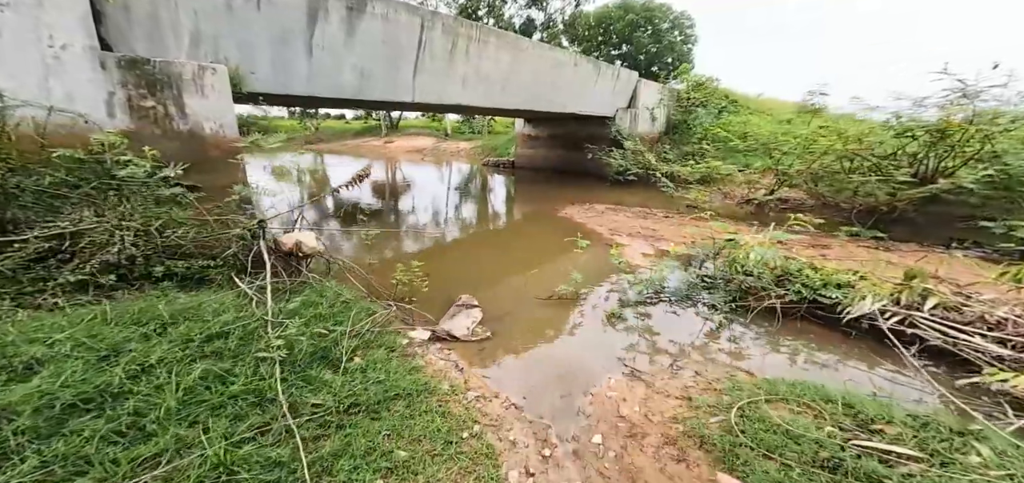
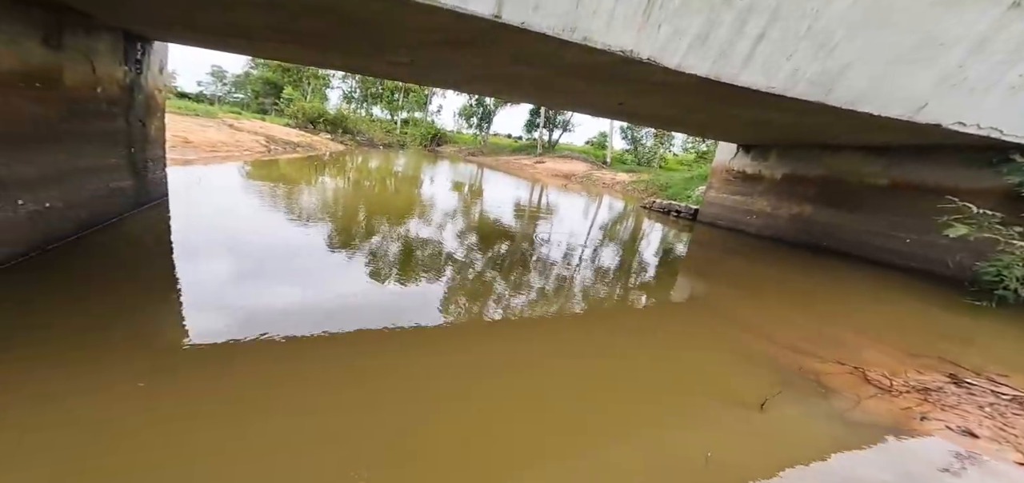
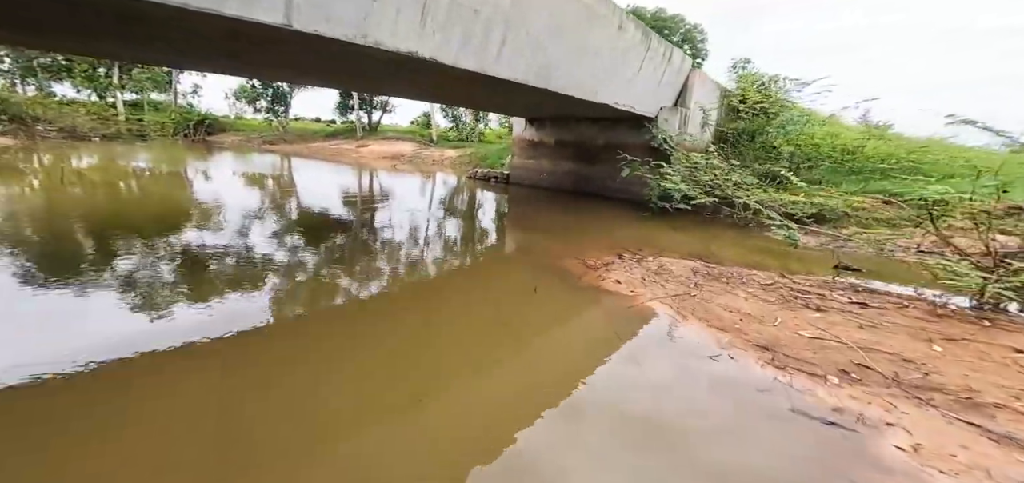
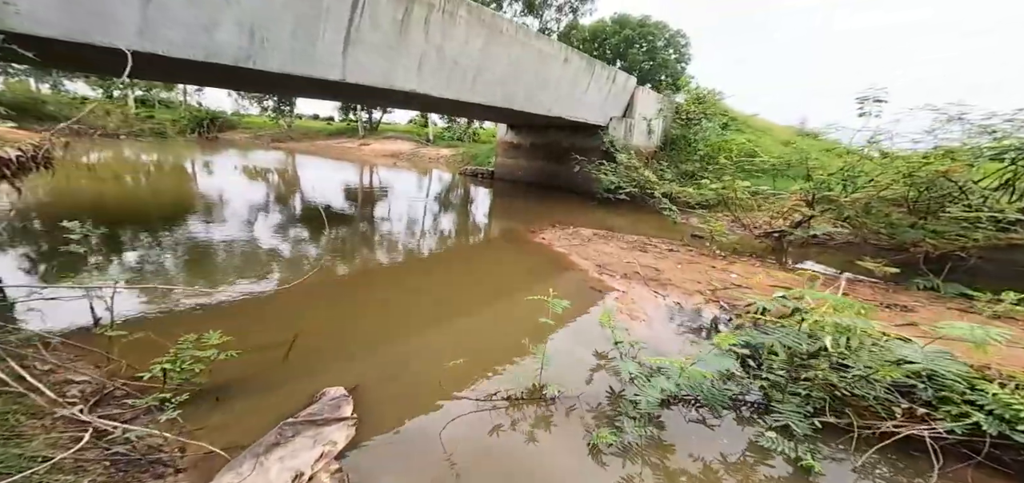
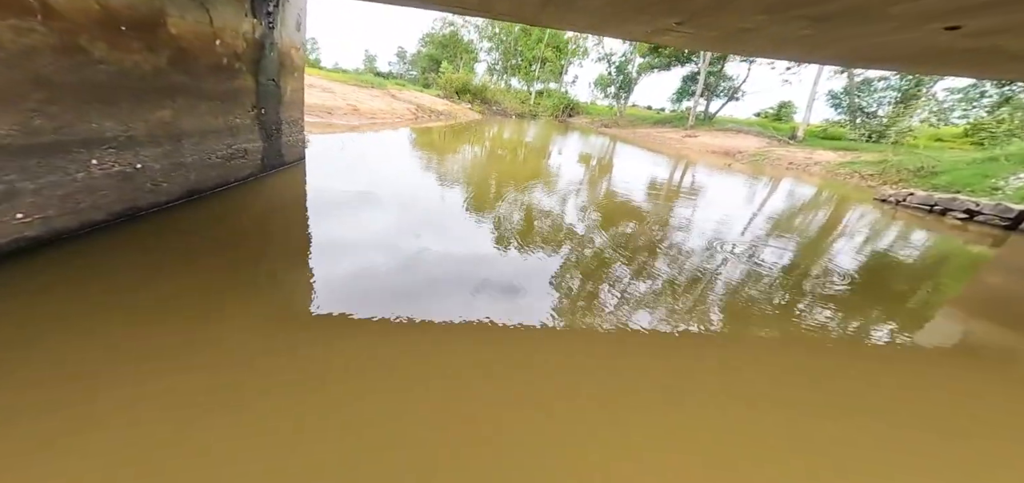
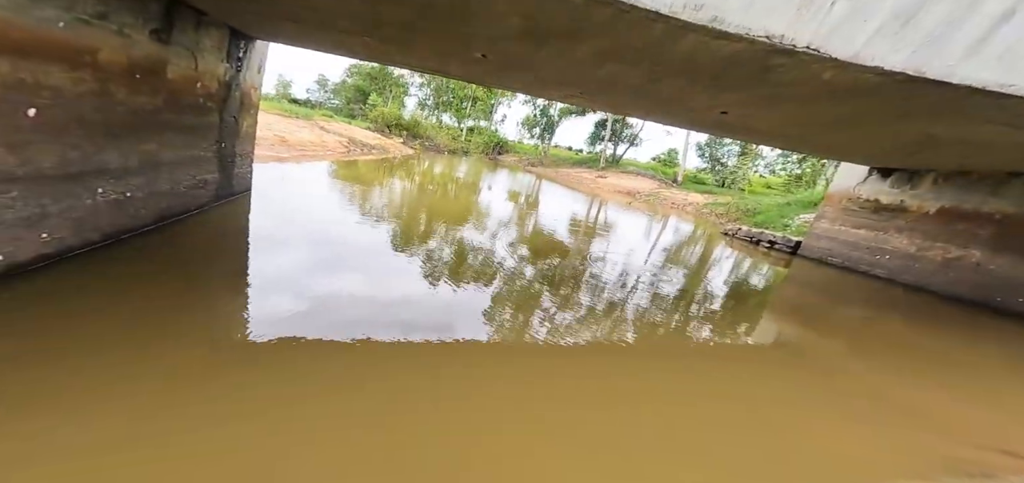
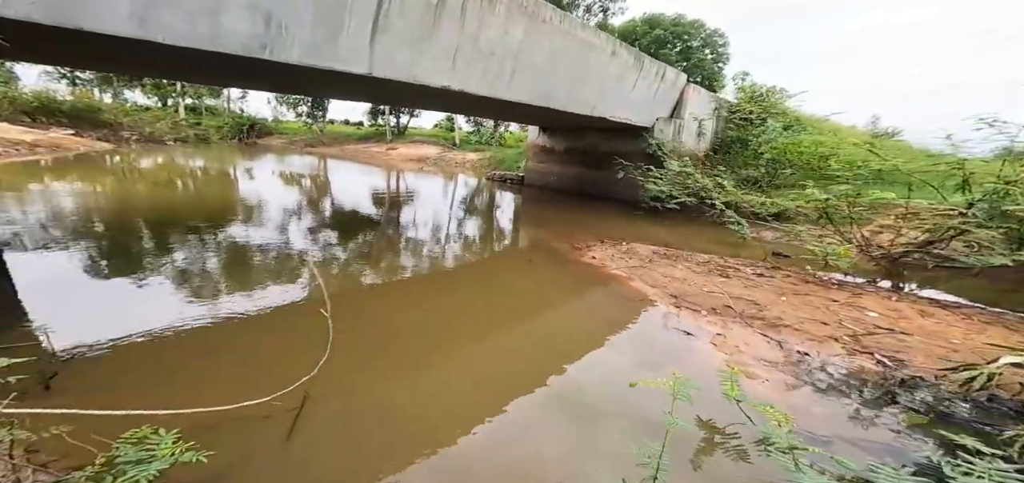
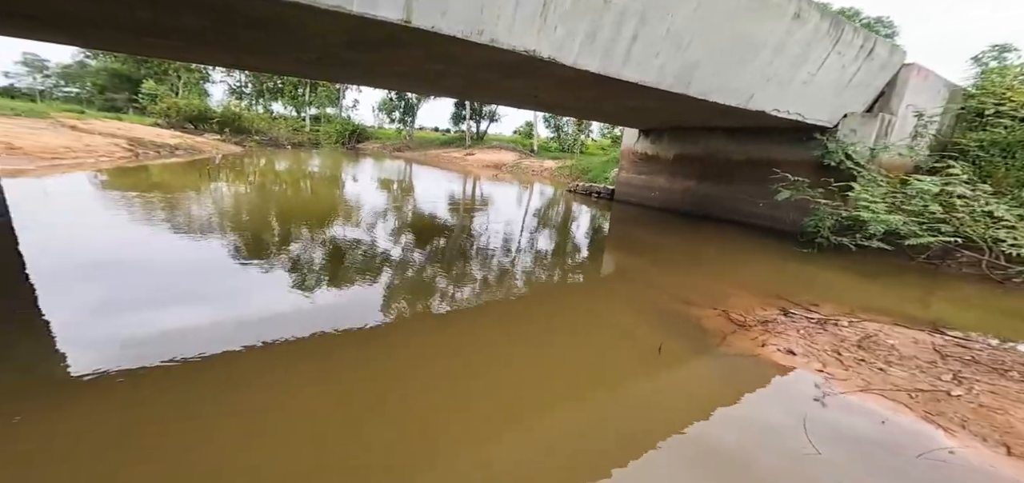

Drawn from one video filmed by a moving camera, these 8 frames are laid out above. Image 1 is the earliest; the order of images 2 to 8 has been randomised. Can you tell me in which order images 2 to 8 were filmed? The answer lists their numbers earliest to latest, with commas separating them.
4, 7, 3, 8, 2, 6, 5
